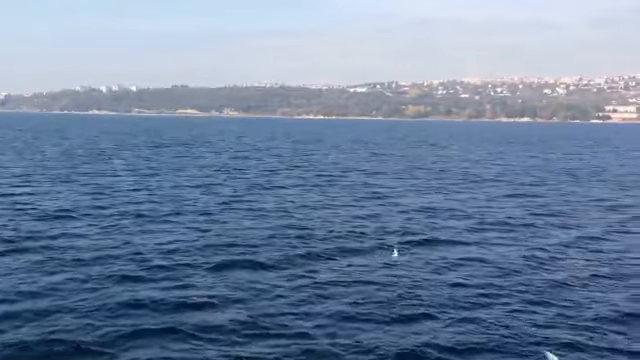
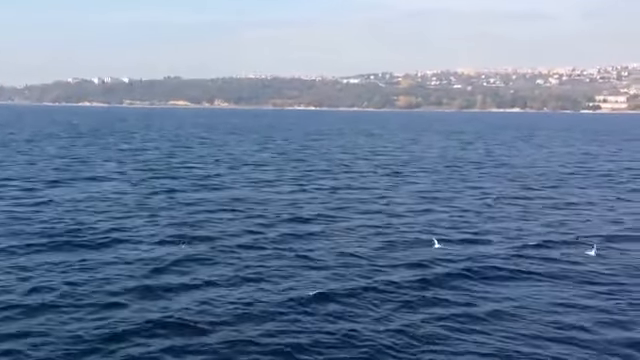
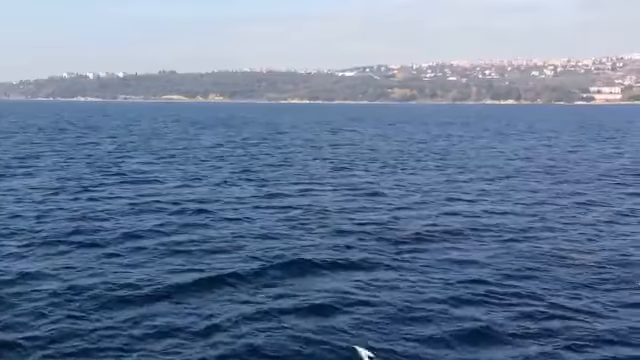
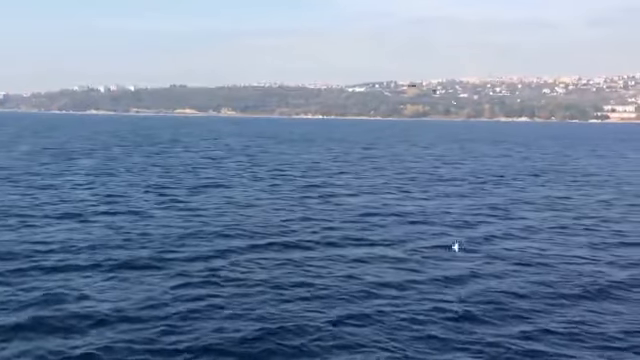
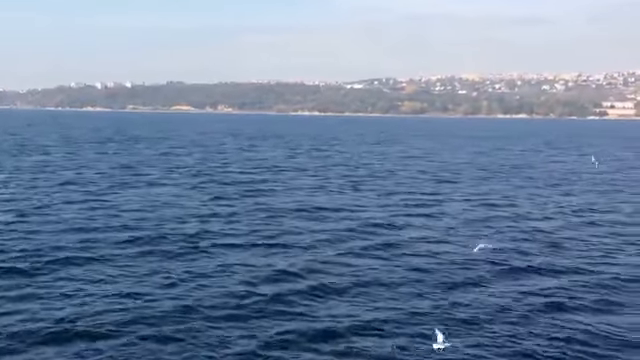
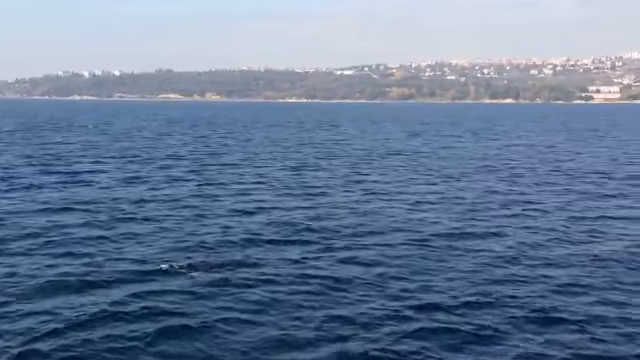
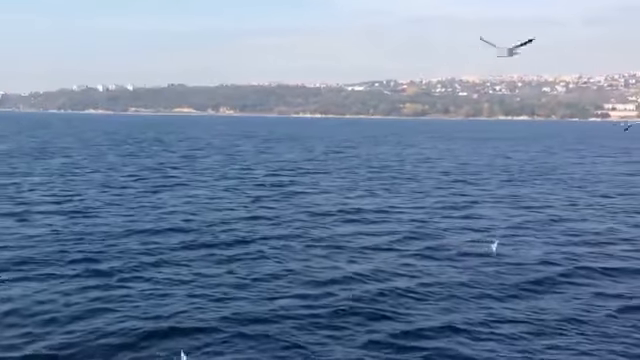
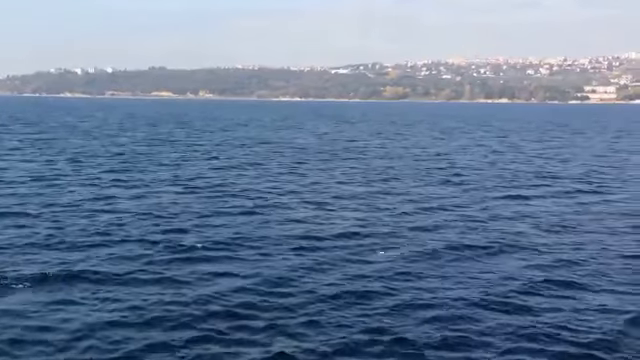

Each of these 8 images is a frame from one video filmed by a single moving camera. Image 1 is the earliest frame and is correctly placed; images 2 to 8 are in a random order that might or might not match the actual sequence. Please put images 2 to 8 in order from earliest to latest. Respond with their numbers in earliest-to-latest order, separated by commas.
4, 7, 5, 2, 3, 6, 8
